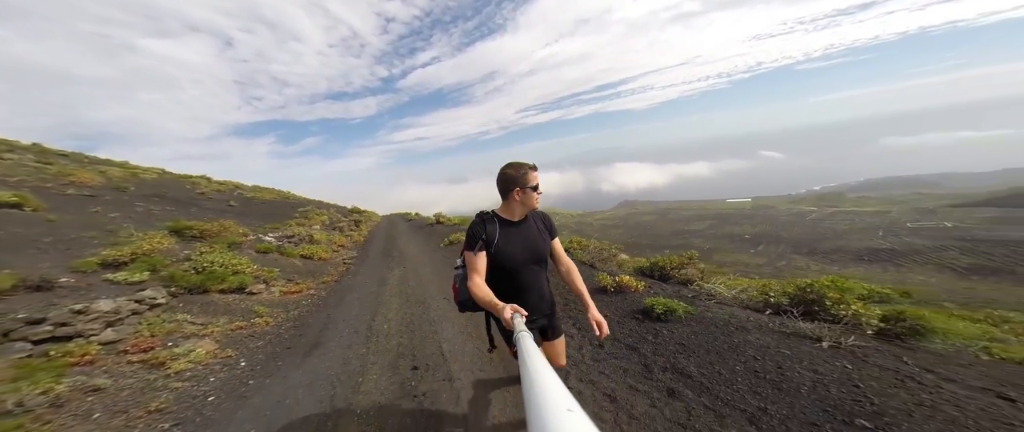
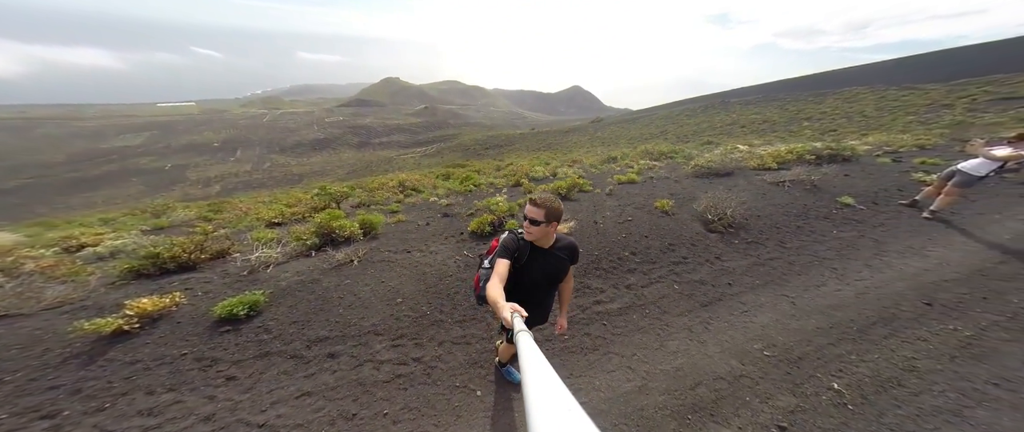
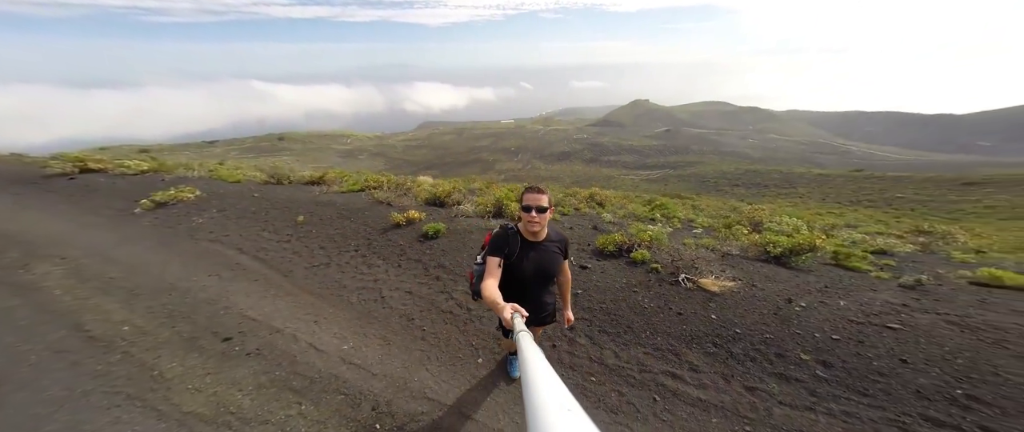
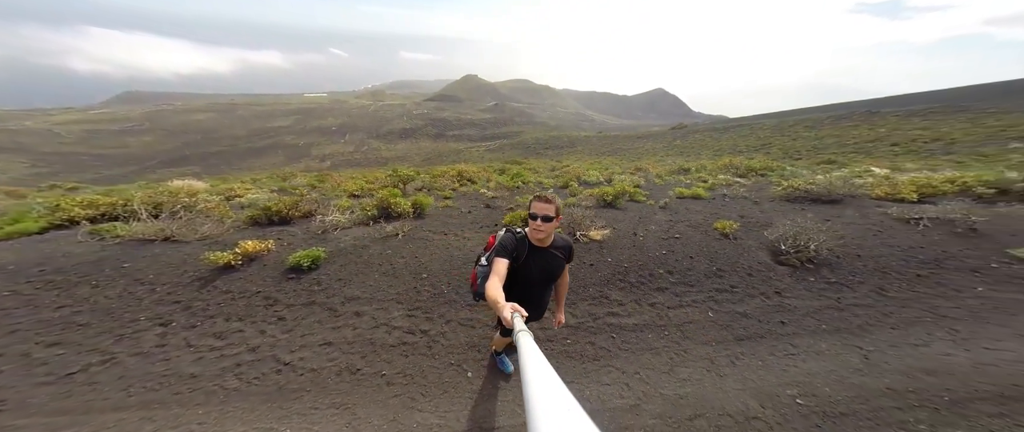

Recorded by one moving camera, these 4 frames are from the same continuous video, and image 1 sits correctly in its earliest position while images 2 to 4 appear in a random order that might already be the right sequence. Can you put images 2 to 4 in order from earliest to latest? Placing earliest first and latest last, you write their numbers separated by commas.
3, 4, 2
